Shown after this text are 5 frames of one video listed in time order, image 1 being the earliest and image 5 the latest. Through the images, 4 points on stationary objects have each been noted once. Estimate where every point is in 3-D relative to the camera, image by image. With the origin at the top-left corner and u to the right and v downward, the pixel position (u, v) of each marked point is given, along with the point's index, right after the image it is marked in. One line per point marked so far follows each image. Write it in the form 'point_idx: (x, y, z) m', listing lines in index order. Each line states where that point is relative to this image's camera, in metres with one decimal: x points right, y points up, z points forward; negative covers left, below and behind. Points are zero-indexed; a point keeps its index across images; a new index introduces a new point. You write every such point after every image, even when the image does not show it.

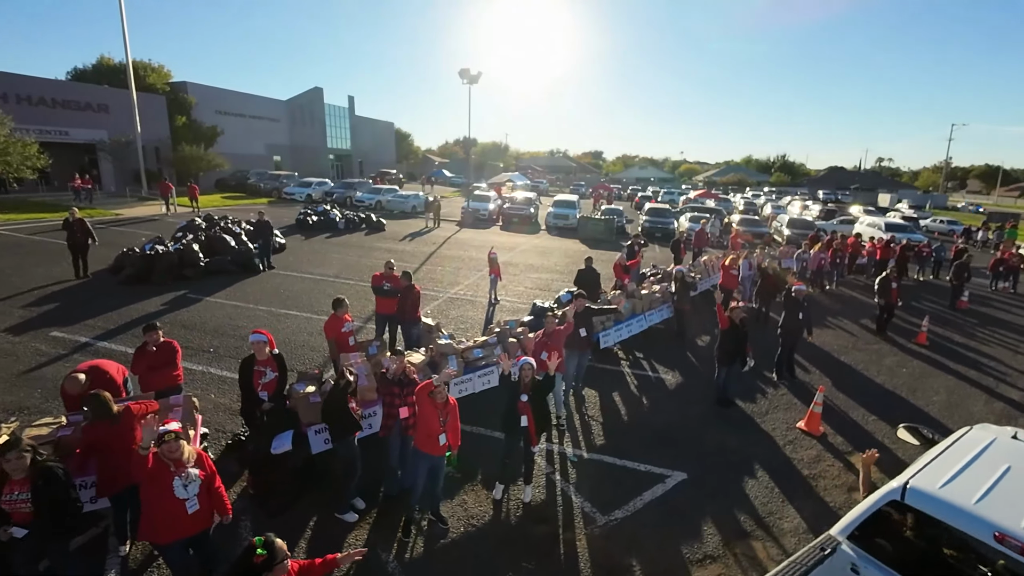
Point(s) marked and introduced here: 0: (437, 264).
0: (-3.4, +1.1, +16.9) m
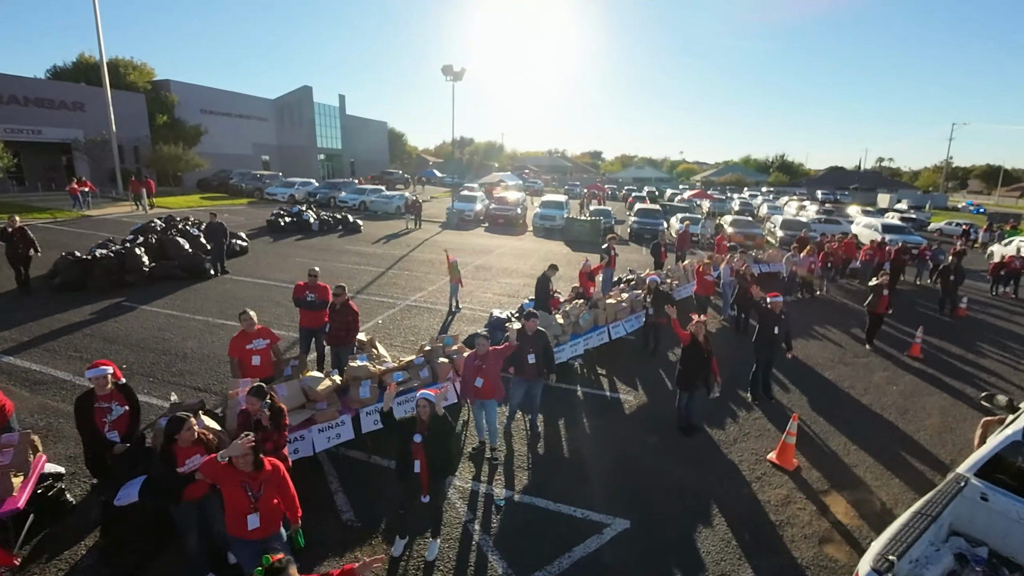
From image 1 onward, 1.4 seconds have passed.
0: (-4.5, +0.9, +16.0) m
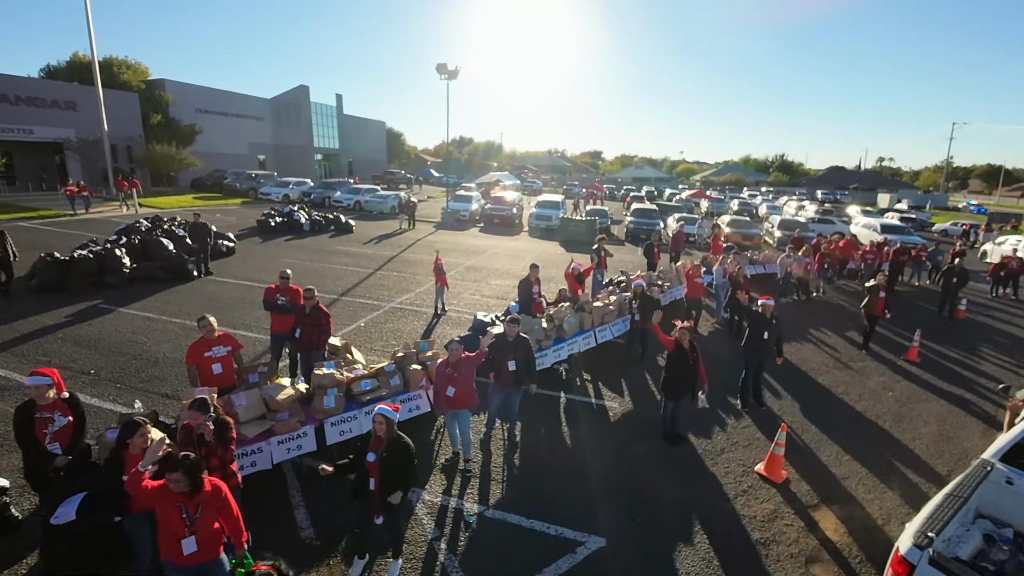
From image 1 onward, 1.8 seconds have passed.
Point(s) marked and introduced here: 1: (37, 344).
0: (-4.9, +0.8, +15.8) m
1: (-11.3, -1.3, +9.0) m
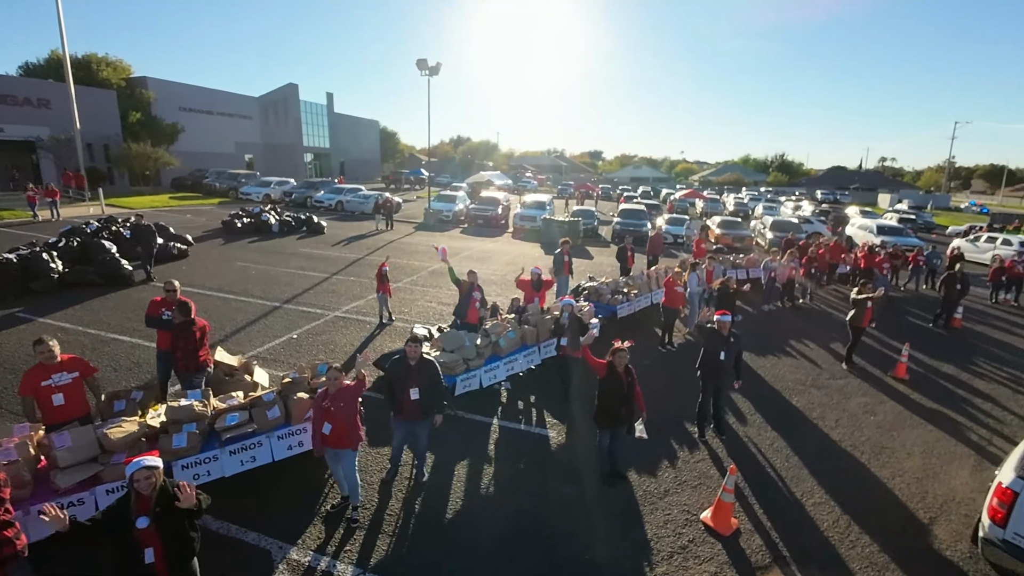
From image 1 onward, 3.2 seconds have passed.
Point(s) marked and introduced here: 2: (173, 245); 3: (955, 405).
0: (-6.2, +0.6, +14.9) m
1: (-12.6, -1.5, +8.1) m
2: (-13.8, +1.8, +15.5) m
3: (+9.8, -2.6, +8.4) m
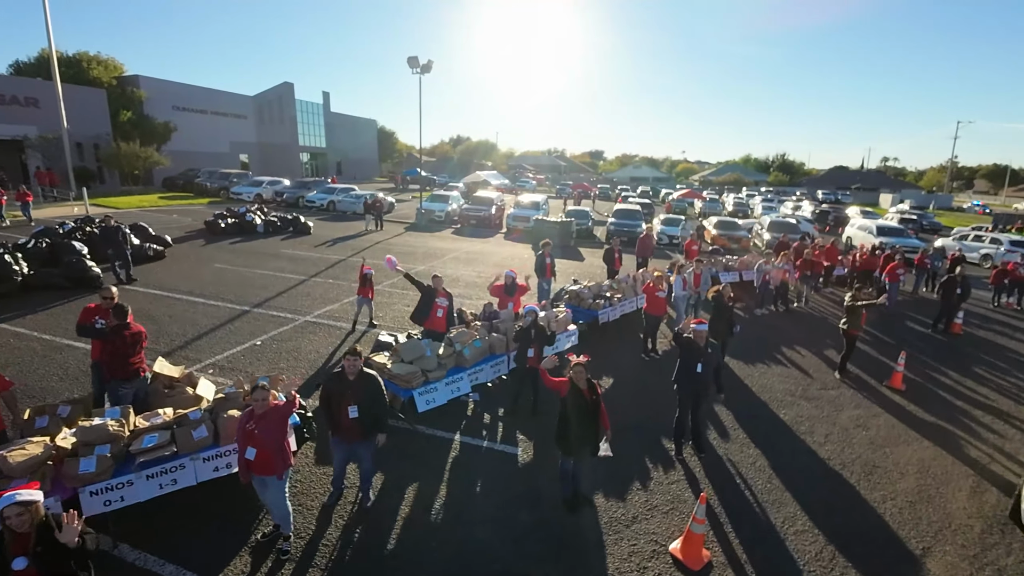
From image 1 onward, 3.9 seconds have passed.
0: (-6.8, +0.5, +14.4) m
1: (-13.2, -1.6, +7.7) m
2: (-14.4, +1.7, +15.1) m
3: (+9.1, -2.7, +7.9) m
